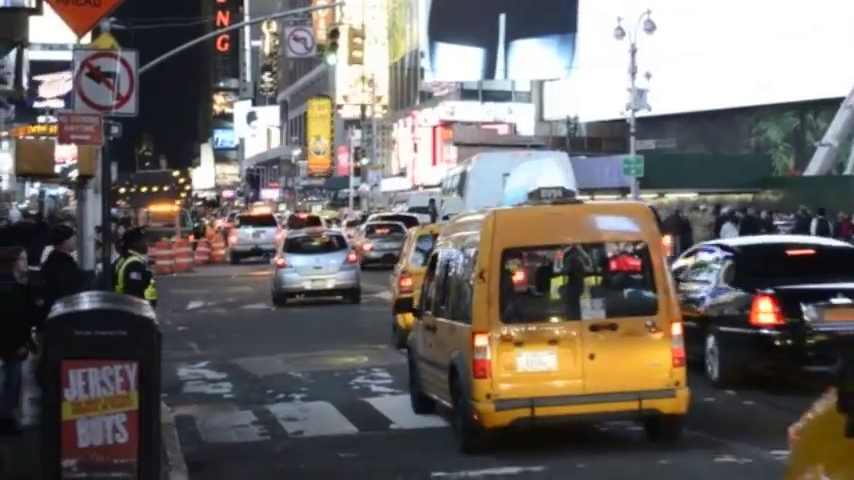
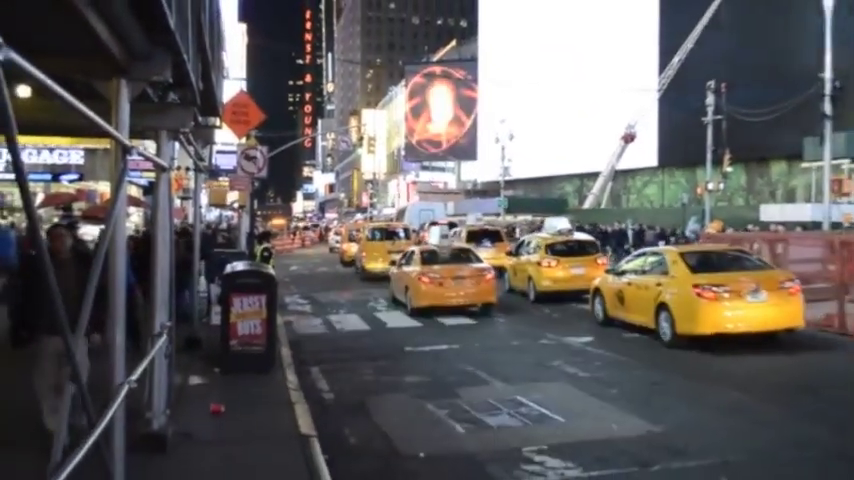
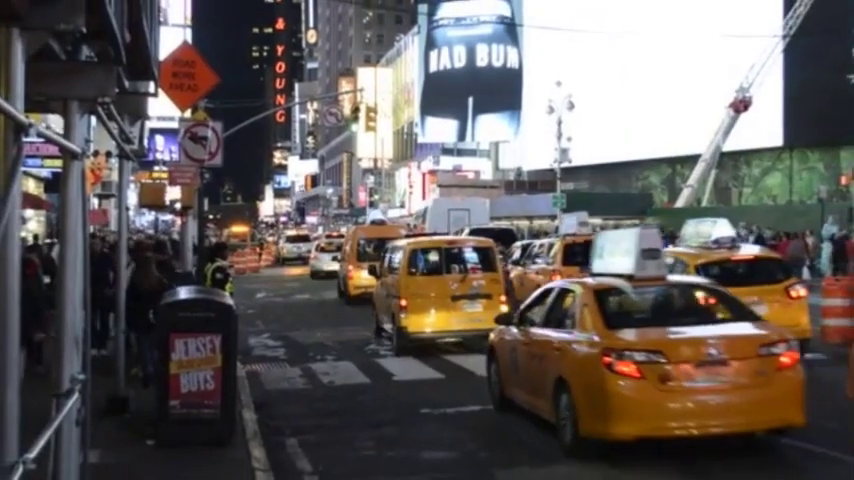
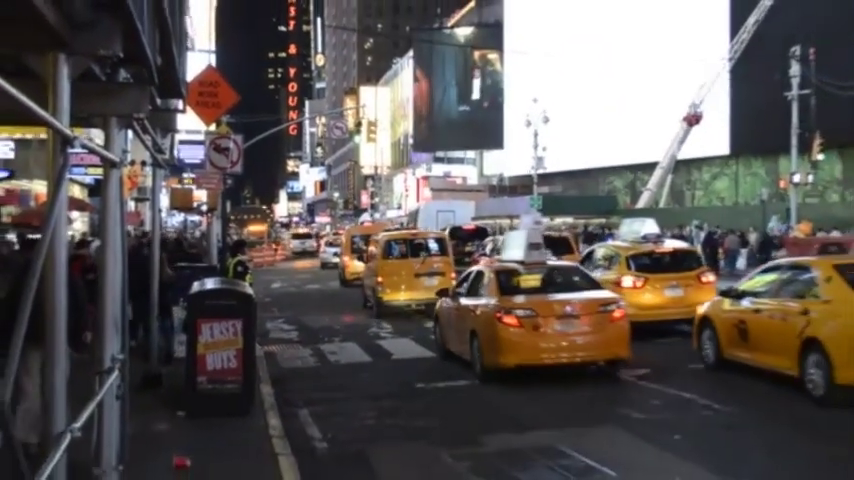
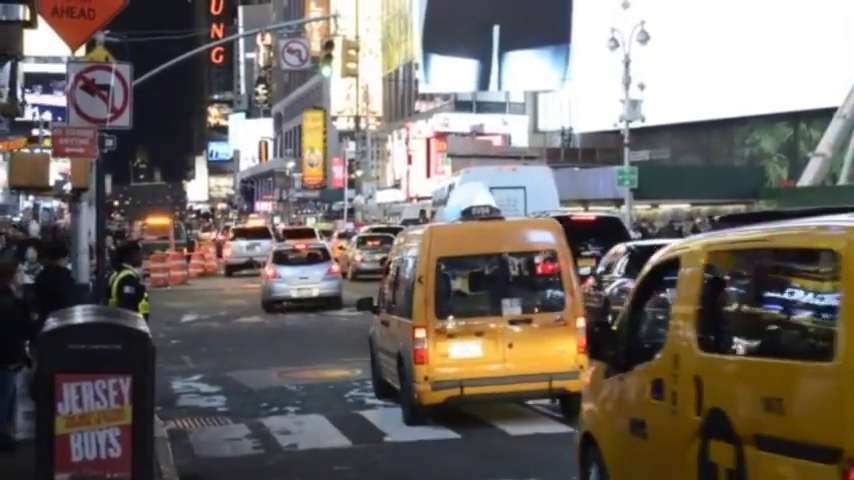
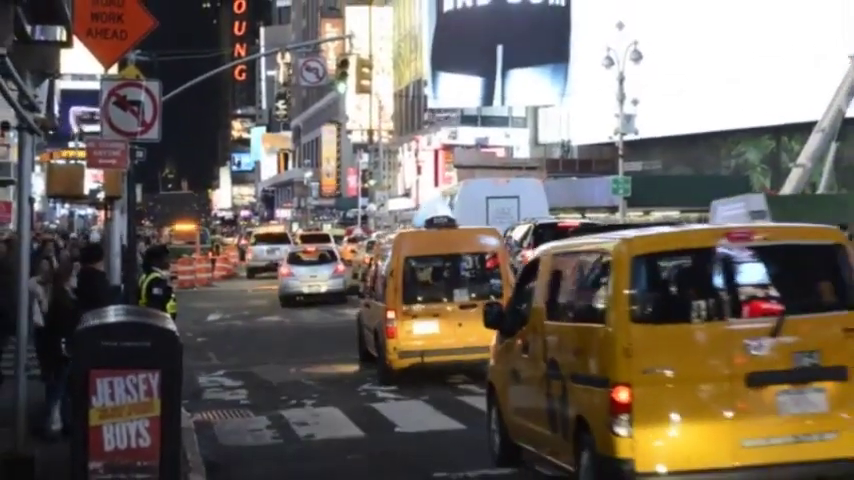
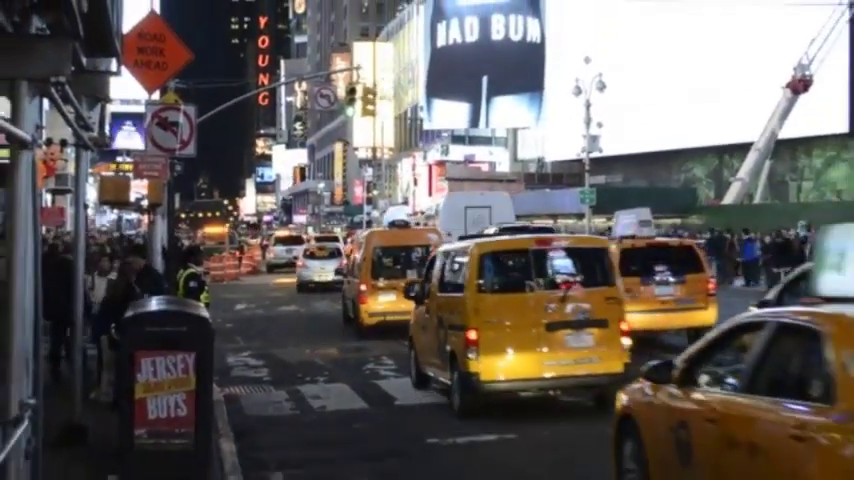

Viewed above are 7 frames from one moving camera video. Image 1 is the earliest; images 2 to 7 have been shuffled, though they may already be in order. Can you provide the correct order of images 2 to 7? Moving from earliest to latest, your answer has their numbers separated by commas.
5, 6, 7, 3, 4, 2
